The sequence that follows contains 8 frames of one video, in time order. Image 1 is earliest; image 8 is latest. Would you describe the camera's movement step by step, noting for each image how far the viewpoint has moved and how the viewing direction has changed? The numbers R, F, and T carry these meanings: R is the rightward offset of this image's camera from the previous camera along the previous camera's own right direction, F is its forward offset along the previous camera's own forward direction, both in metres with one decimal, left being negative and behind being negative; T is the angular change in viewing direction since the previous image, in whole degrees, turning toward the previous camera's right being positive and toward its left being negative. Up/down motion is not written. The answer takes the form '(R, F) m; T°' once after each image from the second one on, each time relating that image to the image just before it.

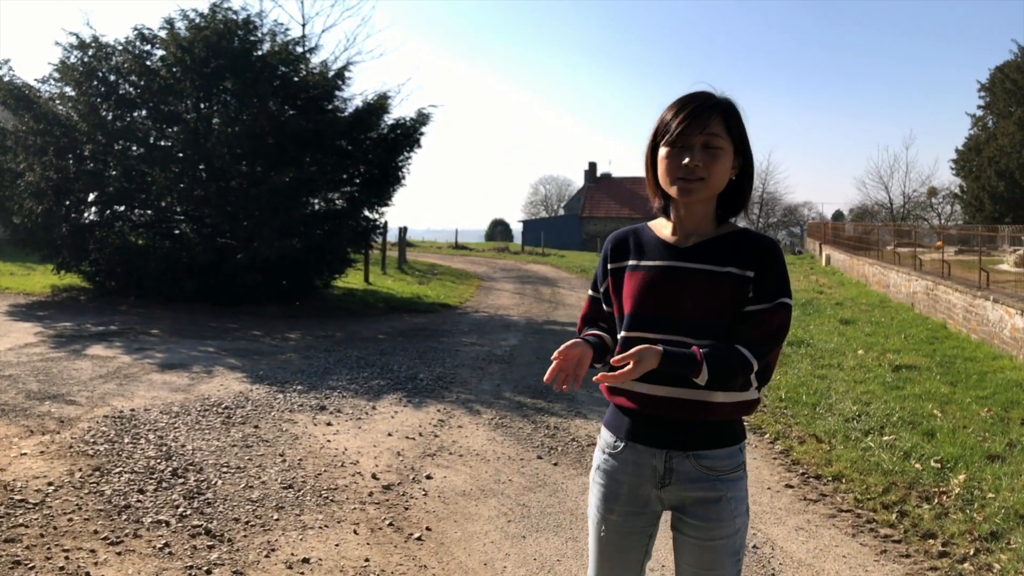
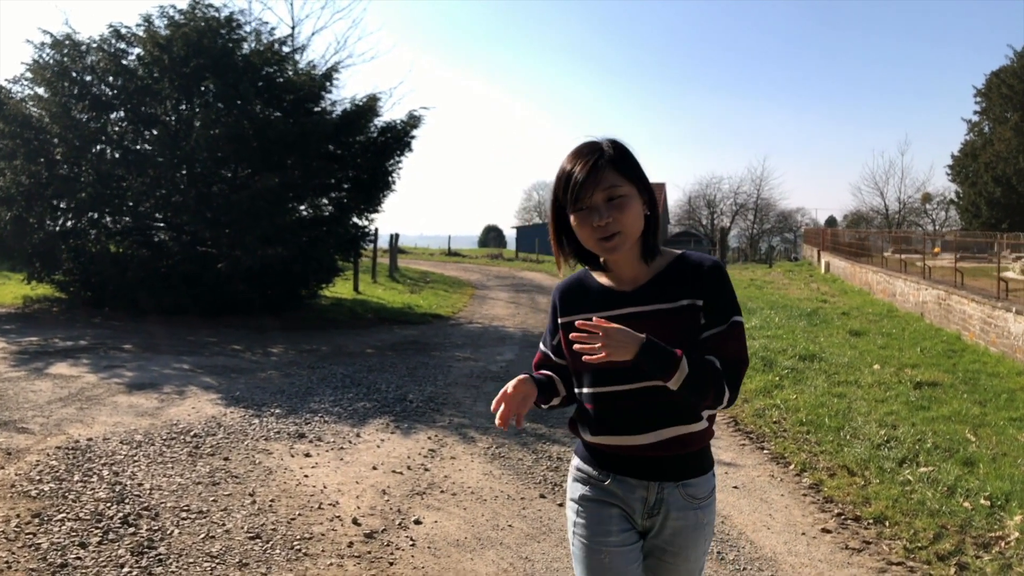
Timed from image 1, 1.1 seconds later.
(0.0, +0.6) m; 0°
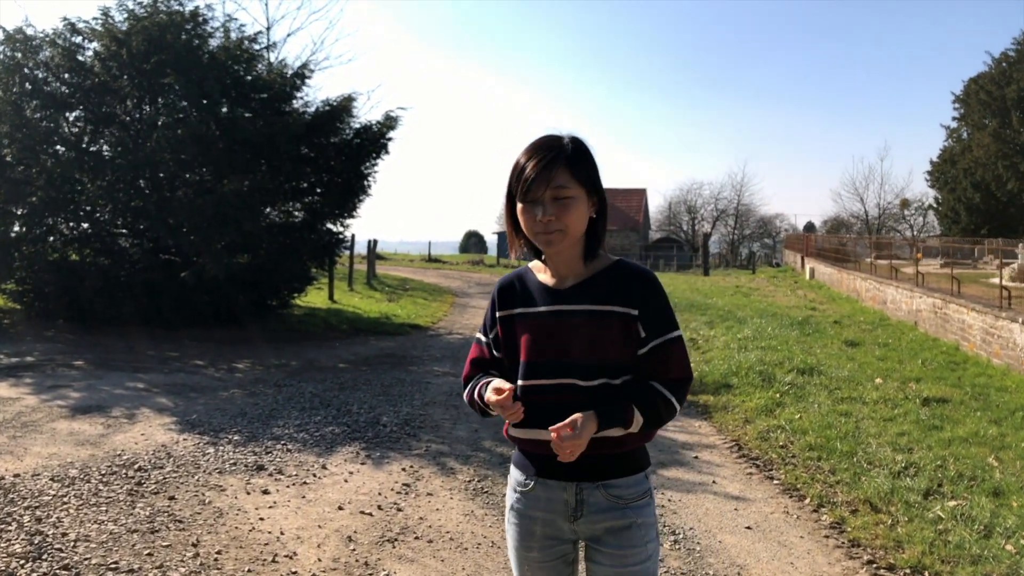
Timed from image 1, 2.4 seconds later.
(0.0, +0.6) m; +1°
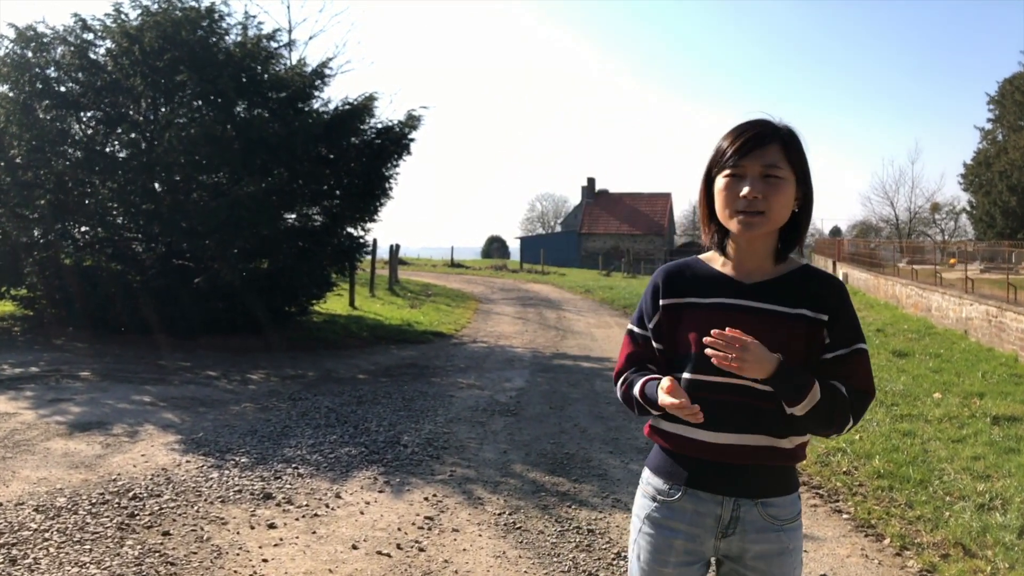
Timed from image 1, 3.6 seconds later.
(-0.1, +0.6) m; -2°
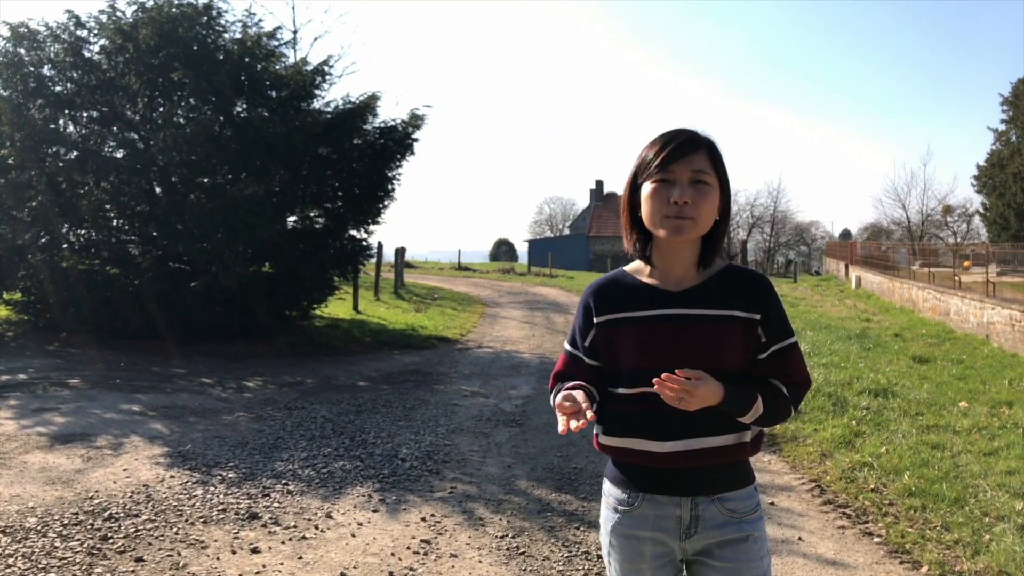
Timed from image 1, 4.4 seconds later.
(0.0, +0.4) m; -1°
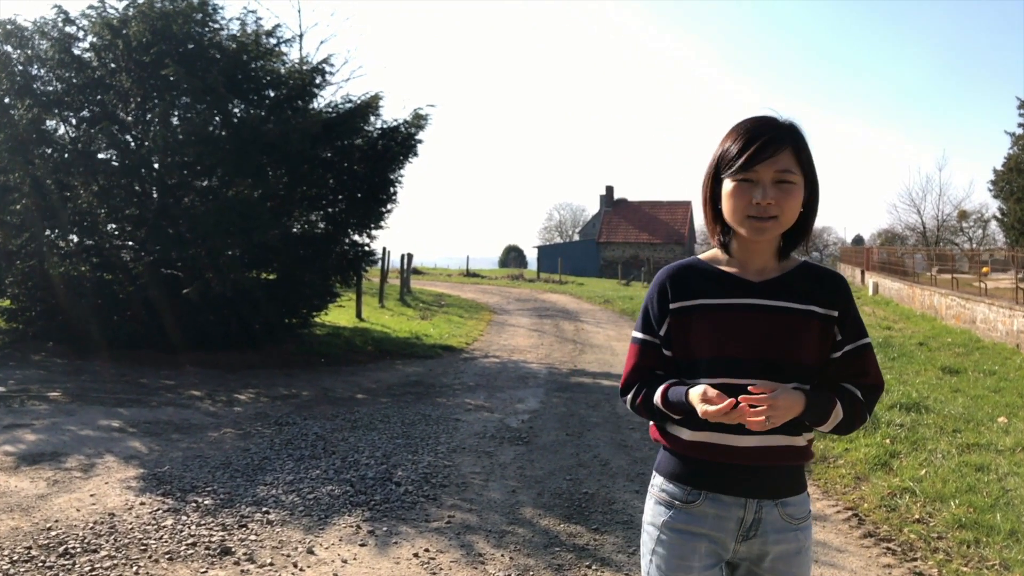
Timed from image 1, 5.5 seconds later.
(0.0, +0.5) m; -1°
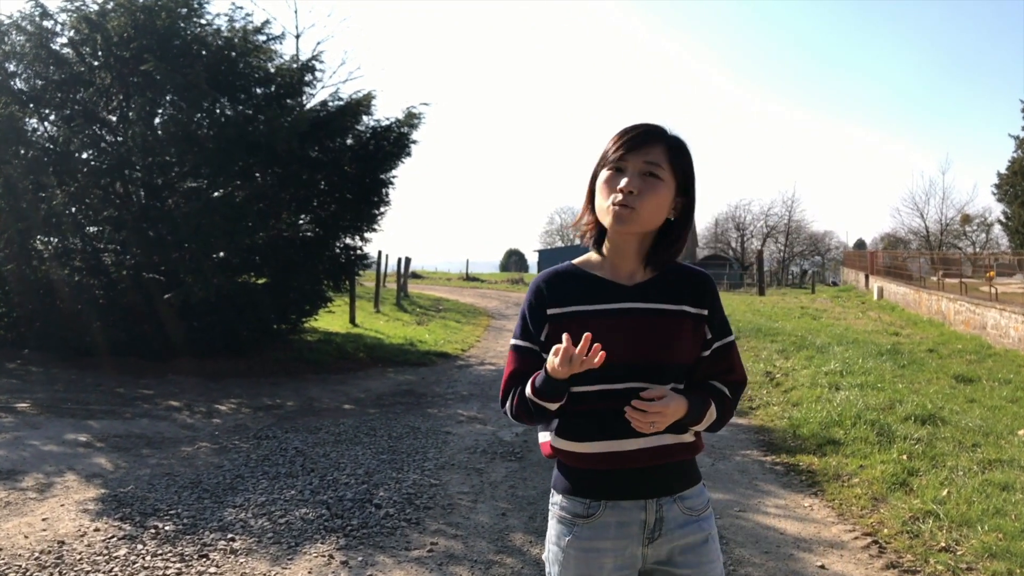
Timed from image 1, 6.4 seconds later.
(+0.1, +0.4) m; 0°
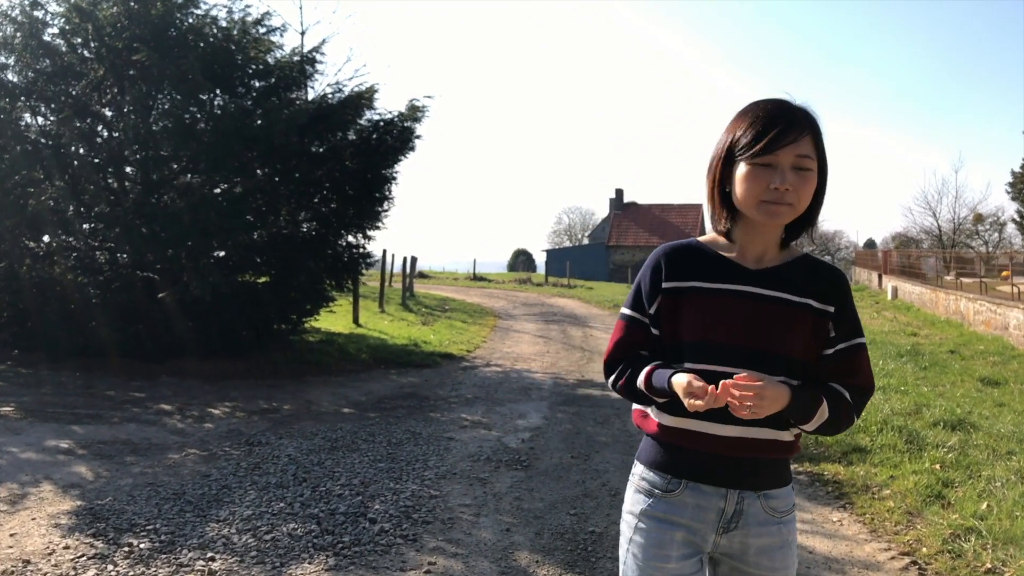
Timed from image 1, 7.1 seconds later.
(0.0, +0.4) m; -1°
